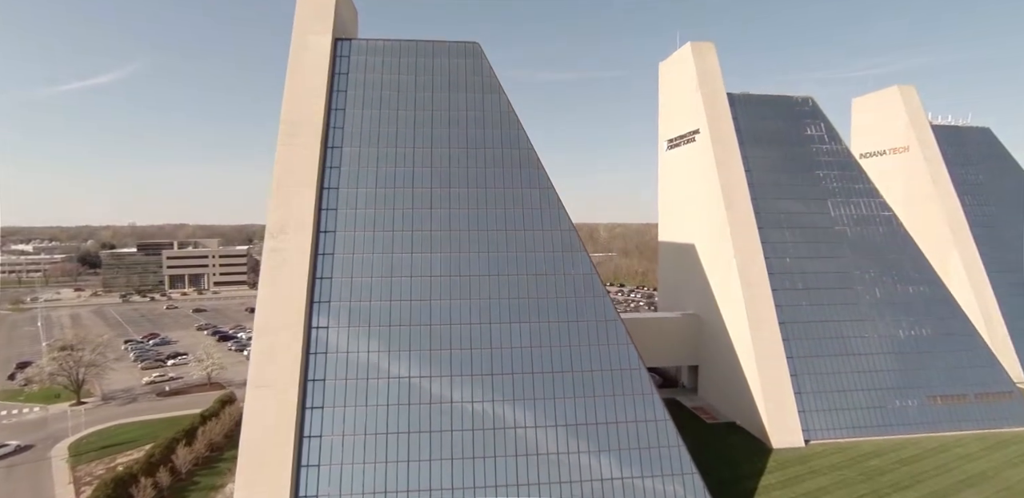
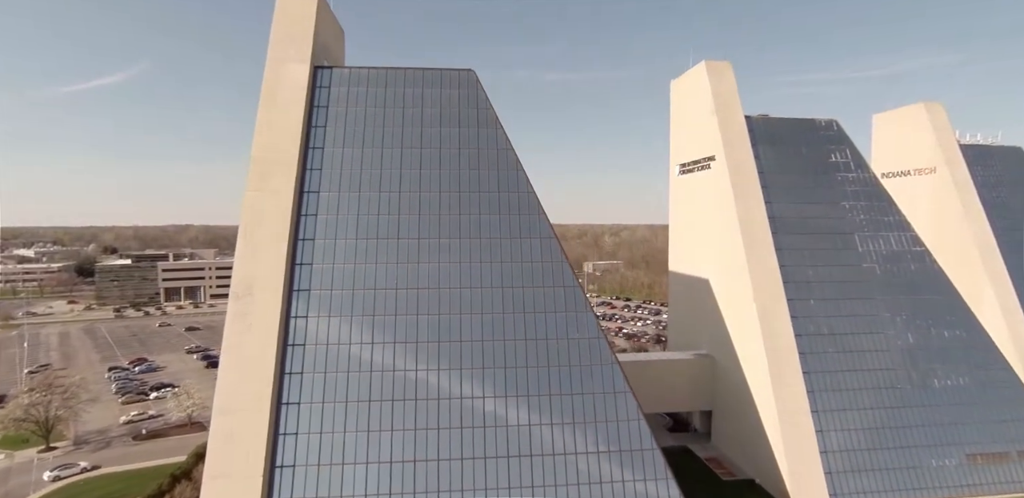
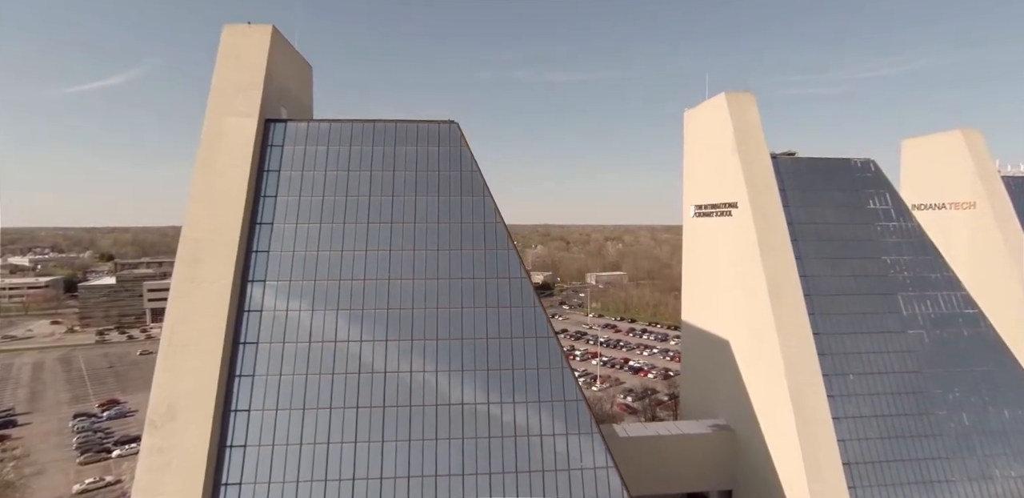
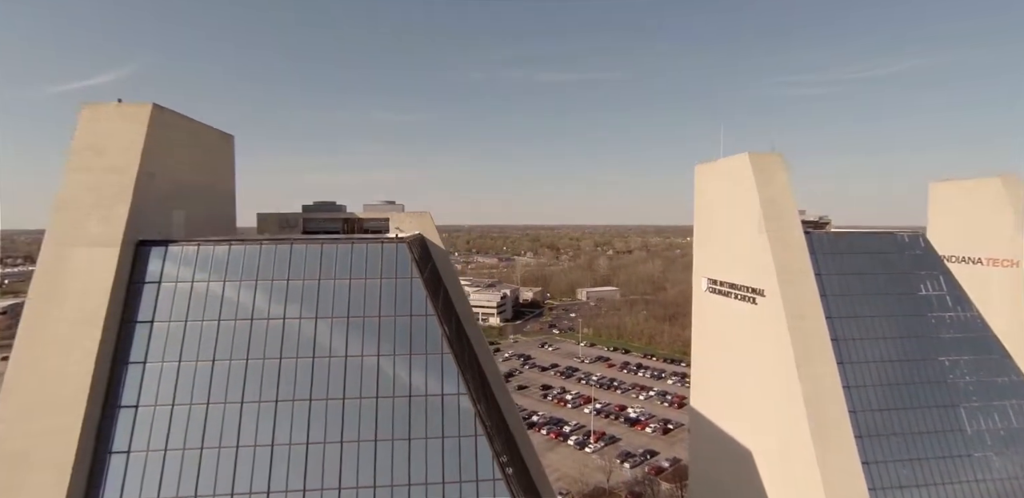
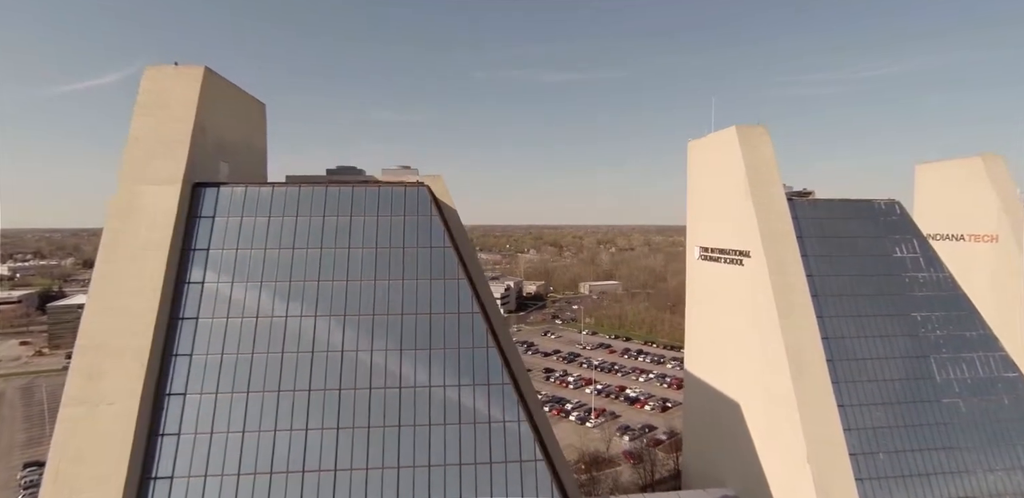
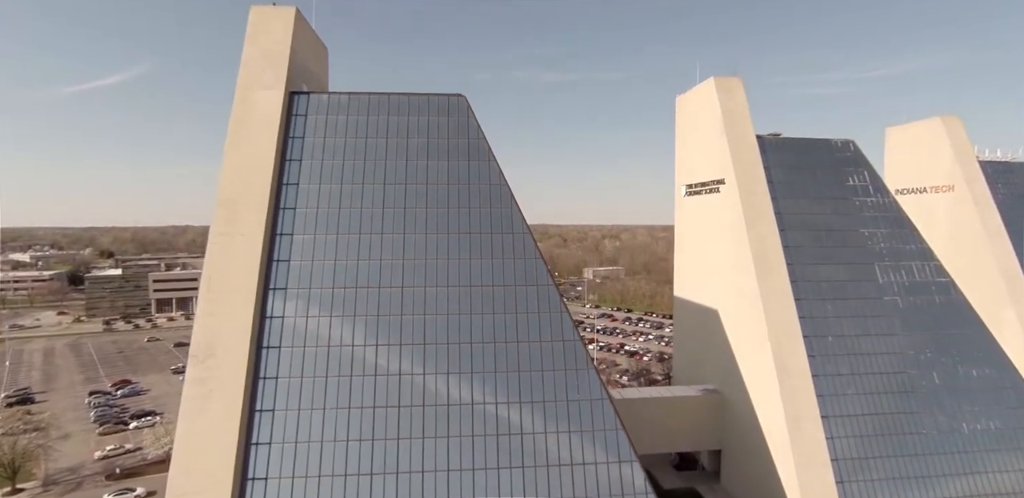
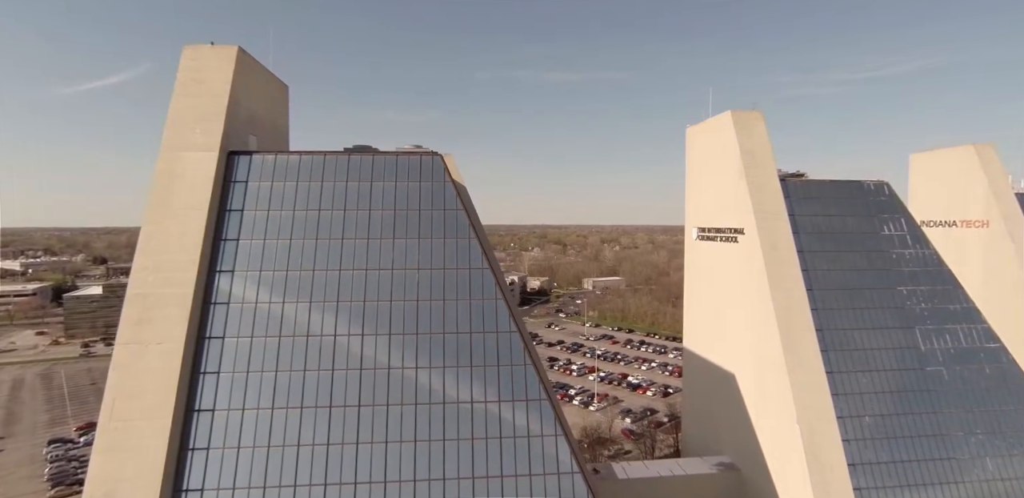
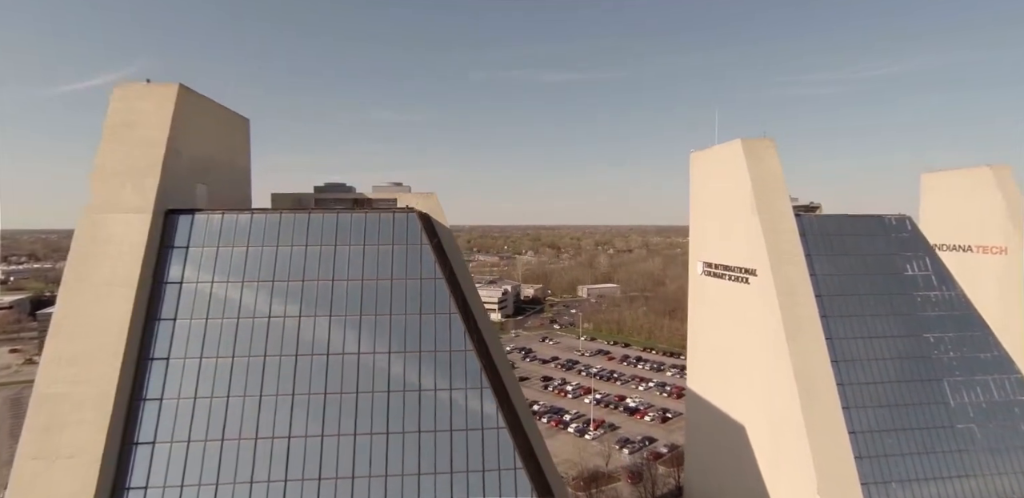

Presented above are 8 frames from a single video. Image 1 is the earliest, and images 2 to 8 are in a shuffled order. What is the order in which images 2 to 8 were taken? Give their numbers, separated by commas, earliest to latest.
2, 6, 3, 7, 5, 8, 4
